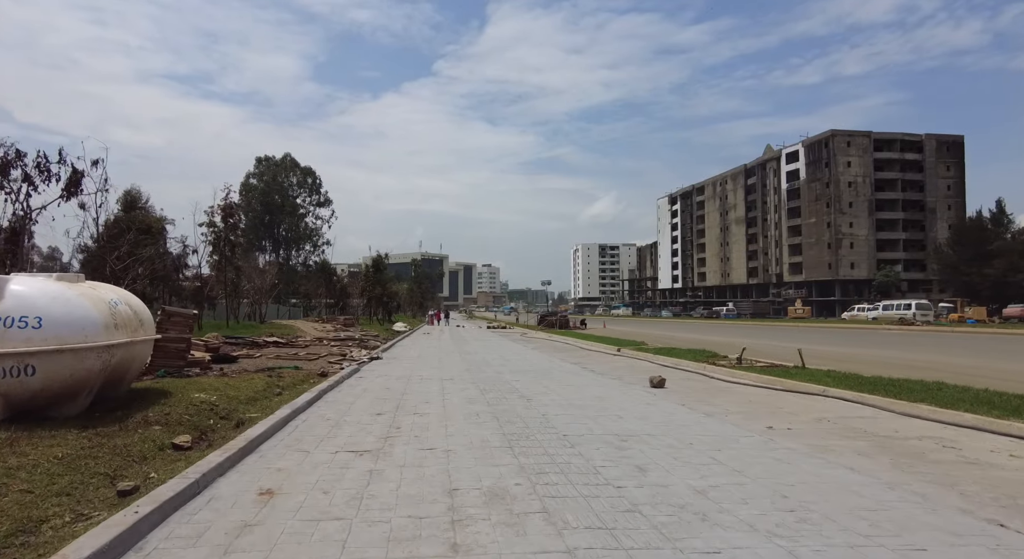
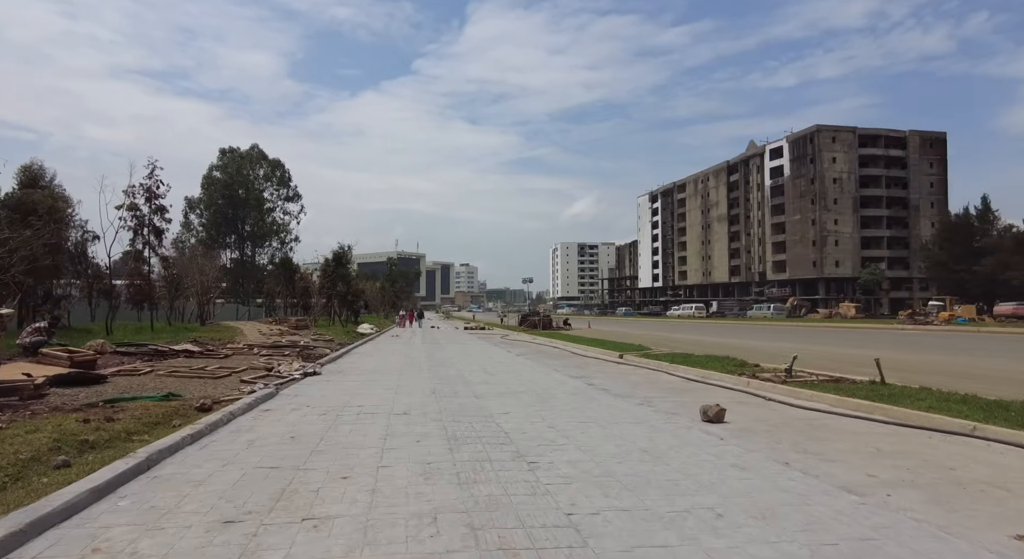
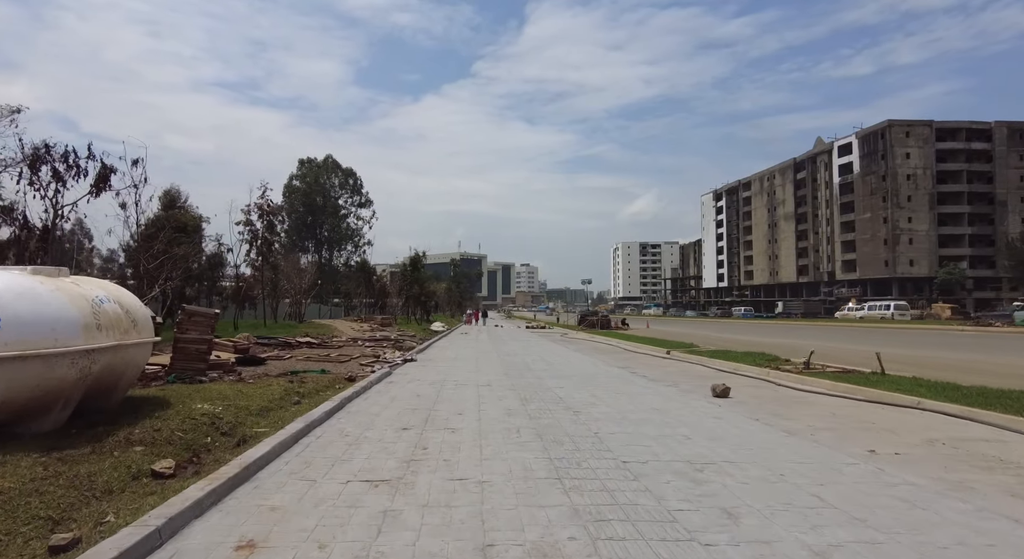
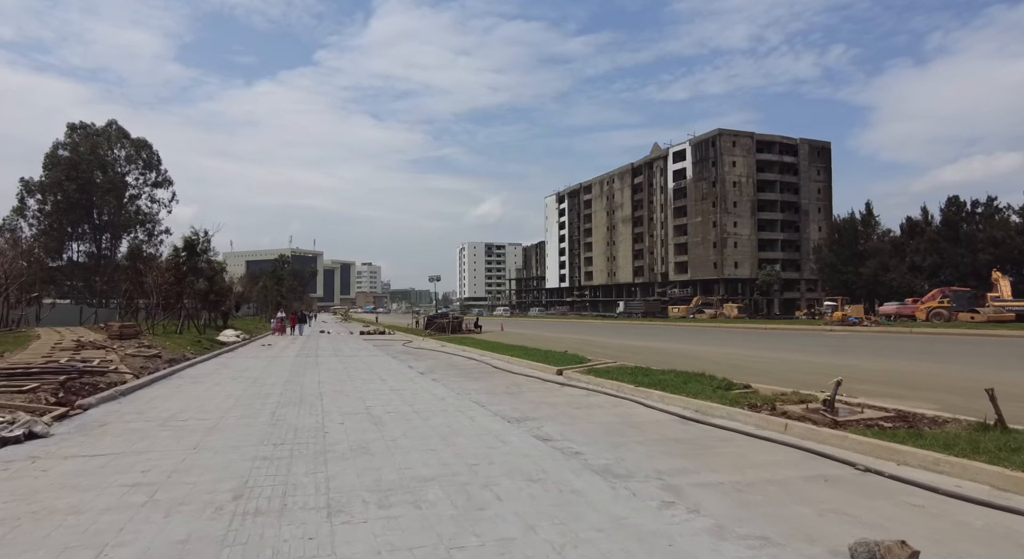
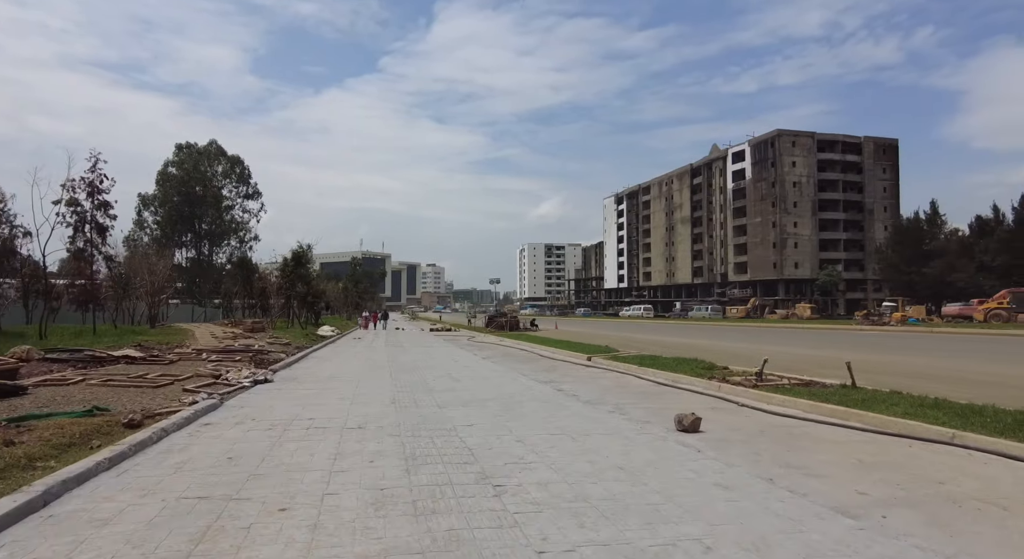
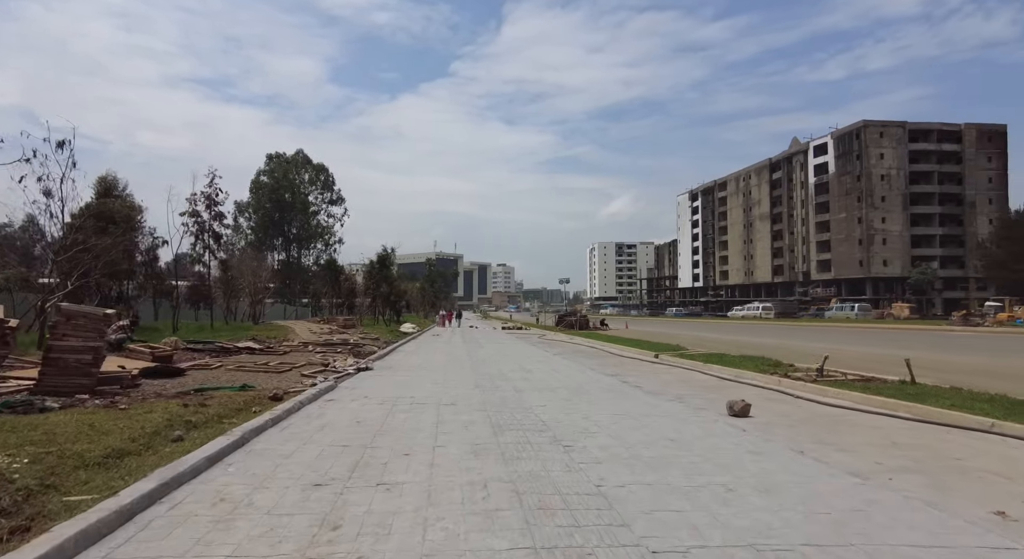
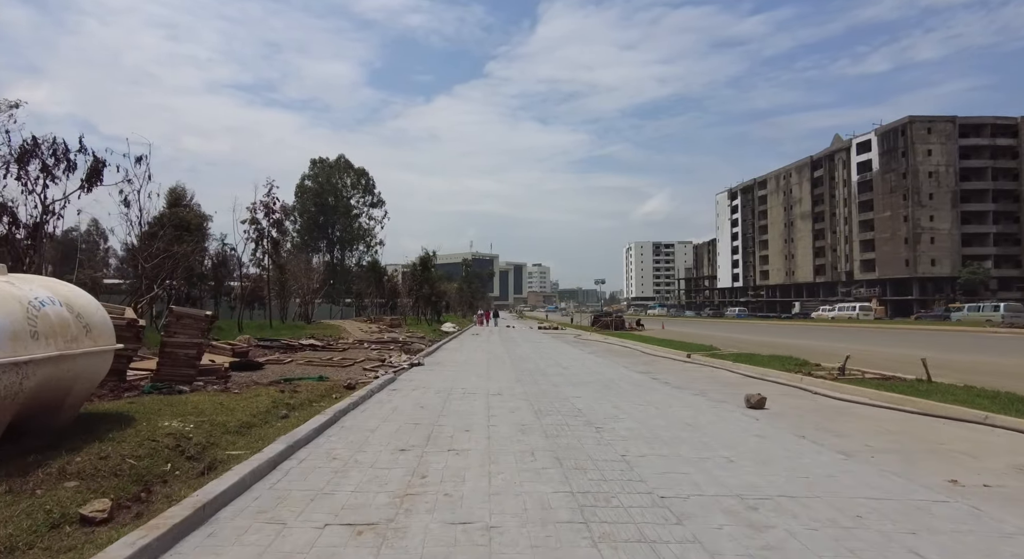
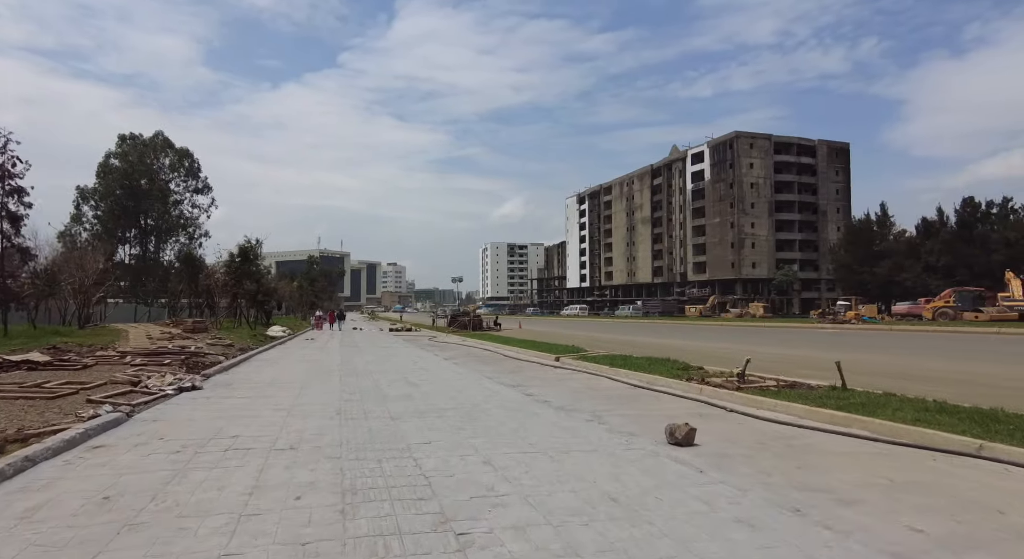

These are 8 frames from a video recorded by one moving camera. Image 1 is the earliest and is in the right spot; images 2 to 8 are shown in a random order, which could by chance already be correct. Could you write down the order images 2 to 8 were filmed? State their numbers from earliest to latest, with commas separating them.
3, 7, 6, 2, 5, 8, 4
